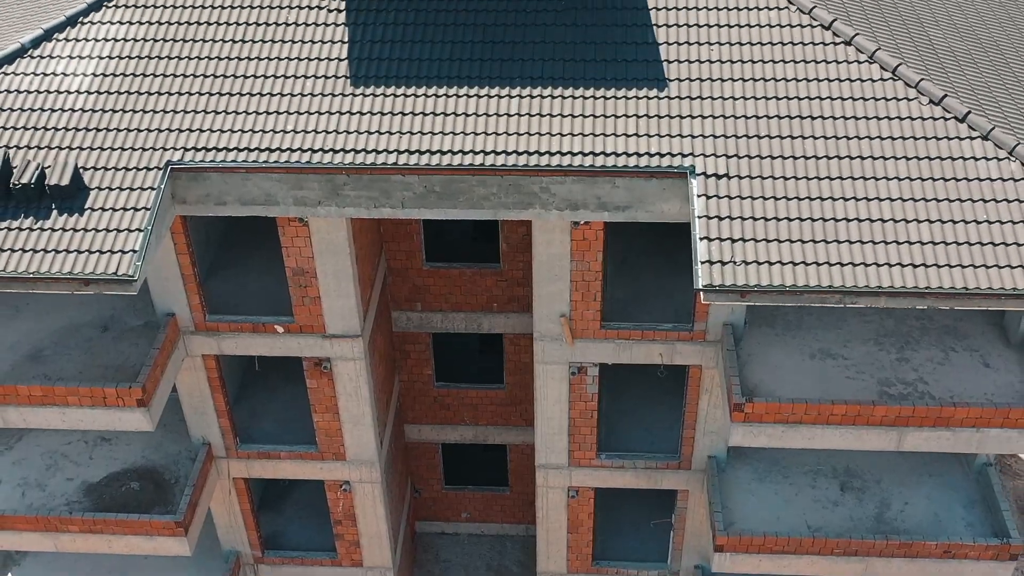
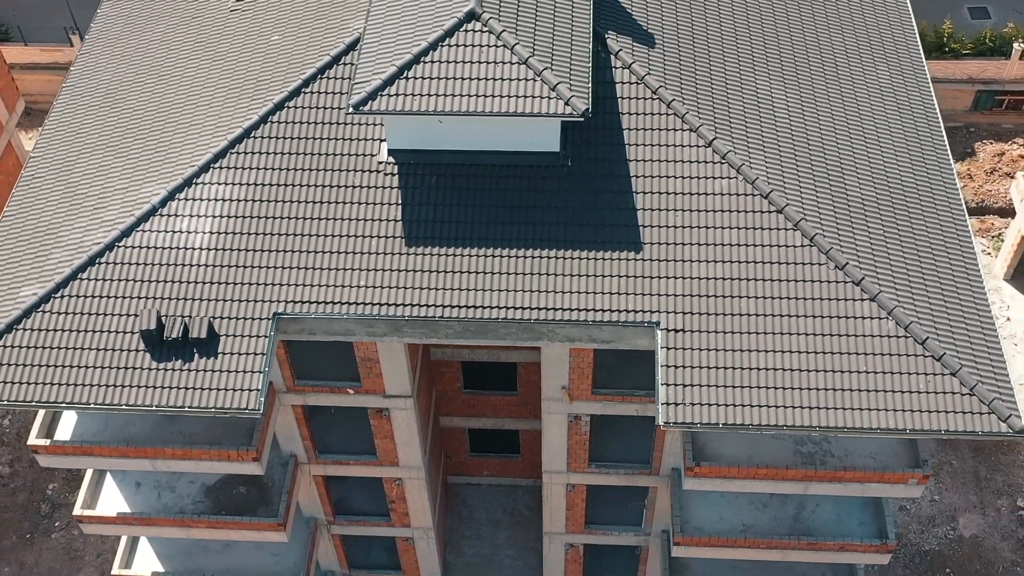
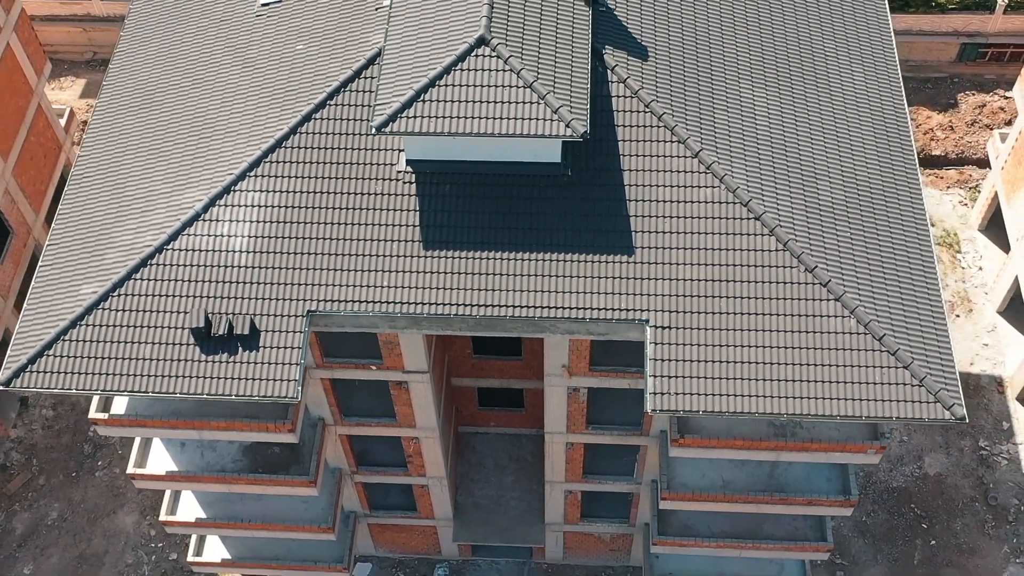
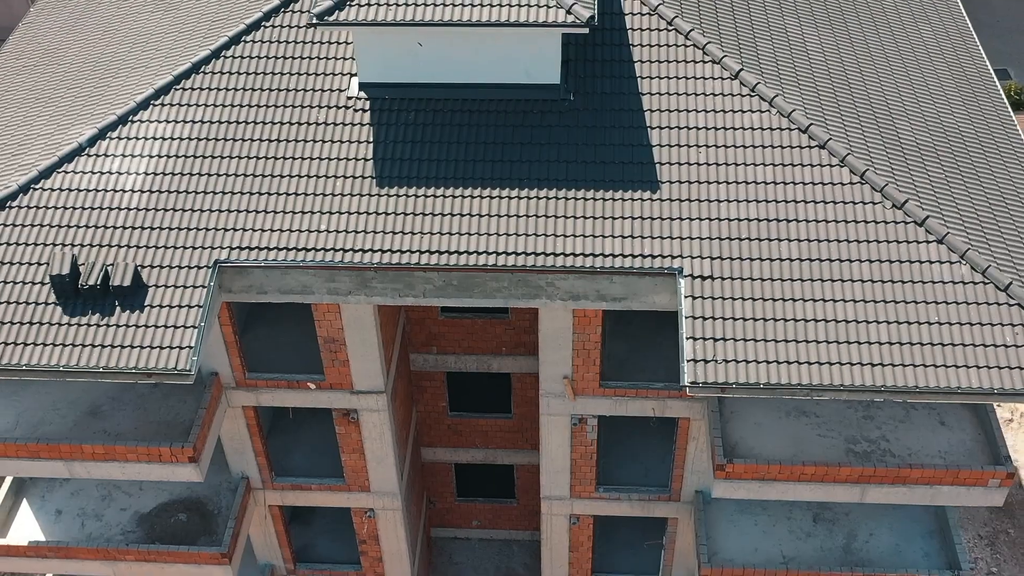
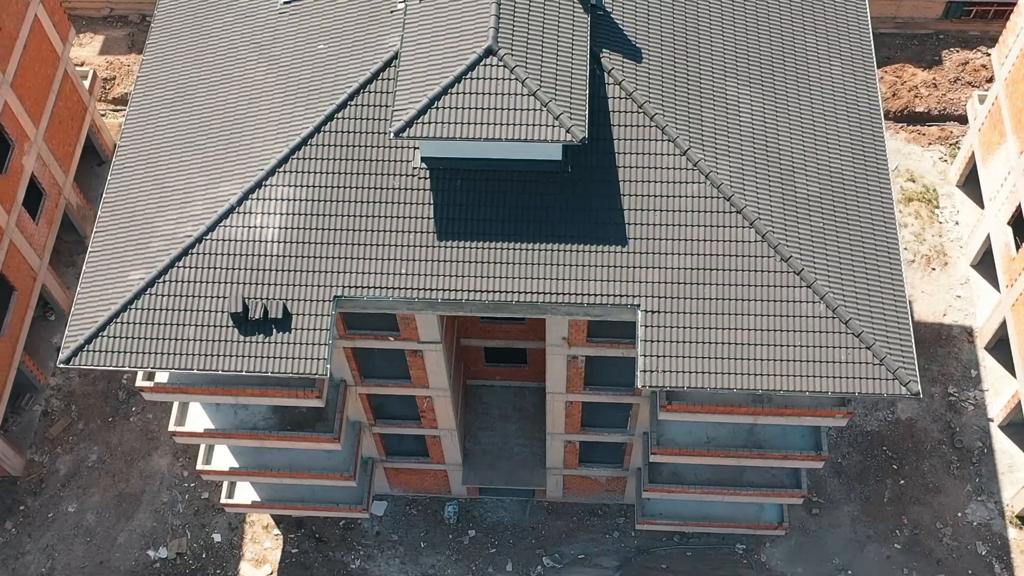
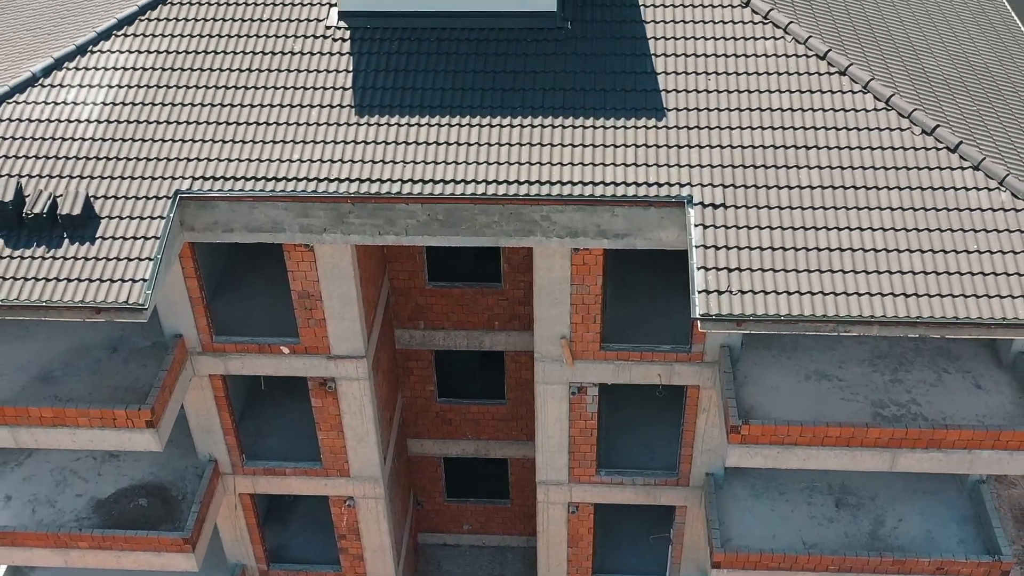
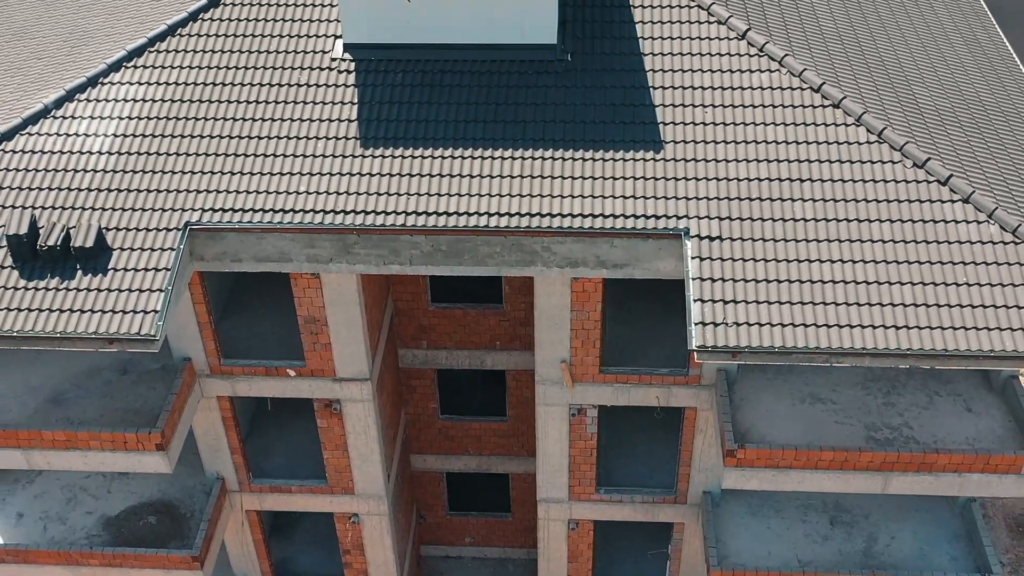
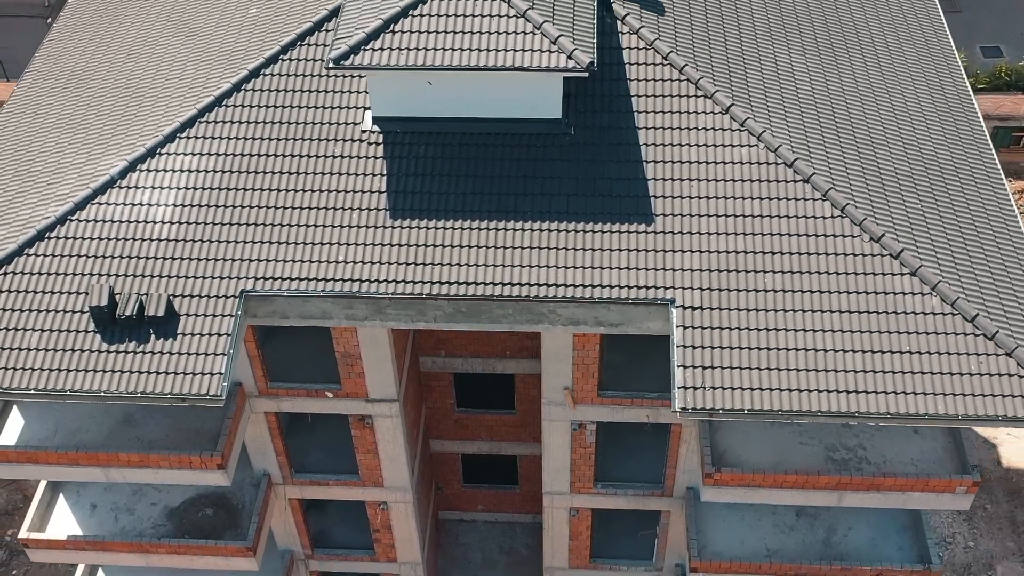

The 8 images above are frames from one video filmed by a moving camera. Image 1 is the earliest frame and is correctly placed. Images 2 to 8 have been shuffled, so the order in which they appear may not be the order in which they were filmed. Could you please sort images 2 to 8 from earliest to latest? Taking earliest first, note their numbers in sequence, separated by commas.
6, 7, 4, 8, 2, 3, 5
